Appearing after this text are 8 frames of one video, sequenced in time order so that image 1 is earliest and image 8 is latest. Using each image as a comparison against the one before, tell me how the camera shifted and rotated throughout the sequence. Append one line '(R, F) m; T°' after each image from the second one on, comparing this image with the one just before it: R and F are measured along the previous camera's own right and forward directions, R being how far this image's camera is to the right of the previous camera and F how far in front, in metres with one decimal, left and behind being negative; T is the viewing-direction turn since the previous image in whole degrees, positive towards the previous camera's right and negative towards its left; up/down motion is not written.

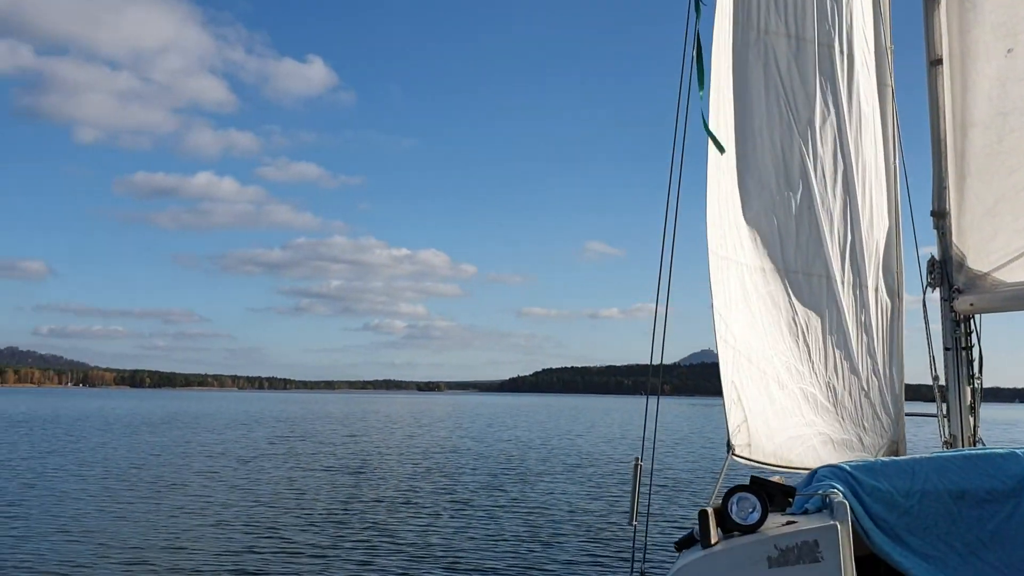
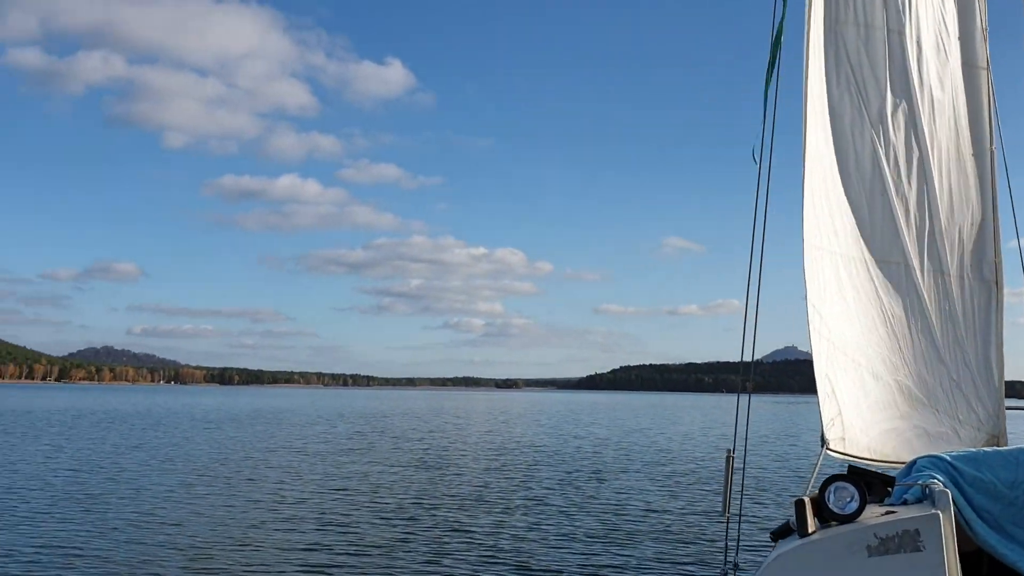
(+0.5, +0.7) m; -6°
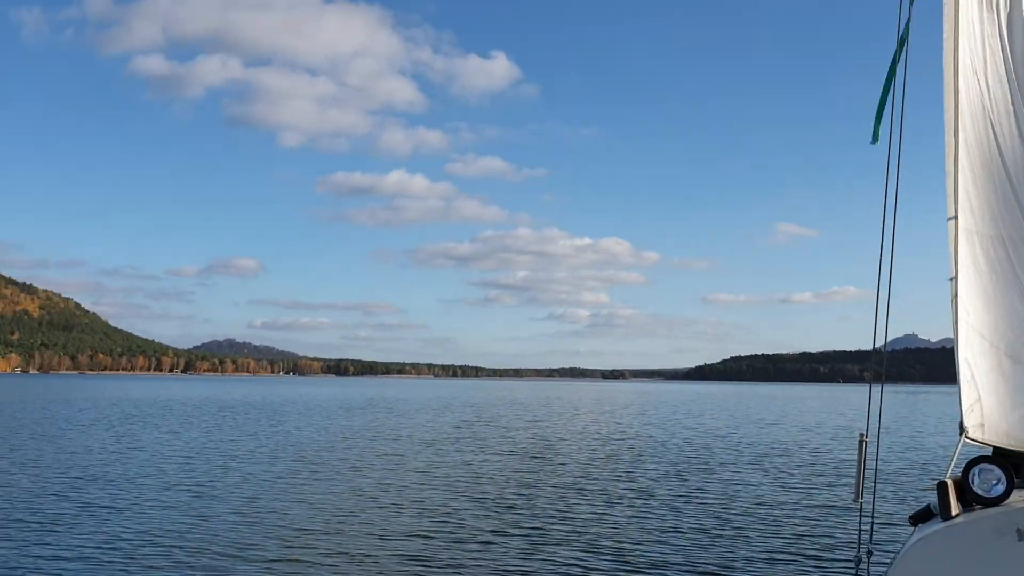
(+0.5, +0.6) m; -8°
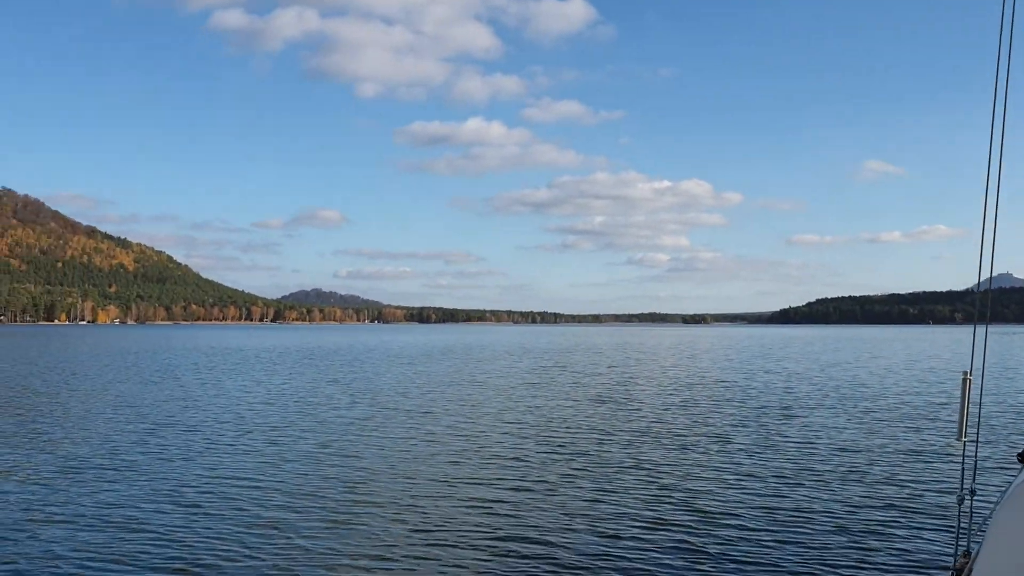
(+0.6, +0.7) m; -6°
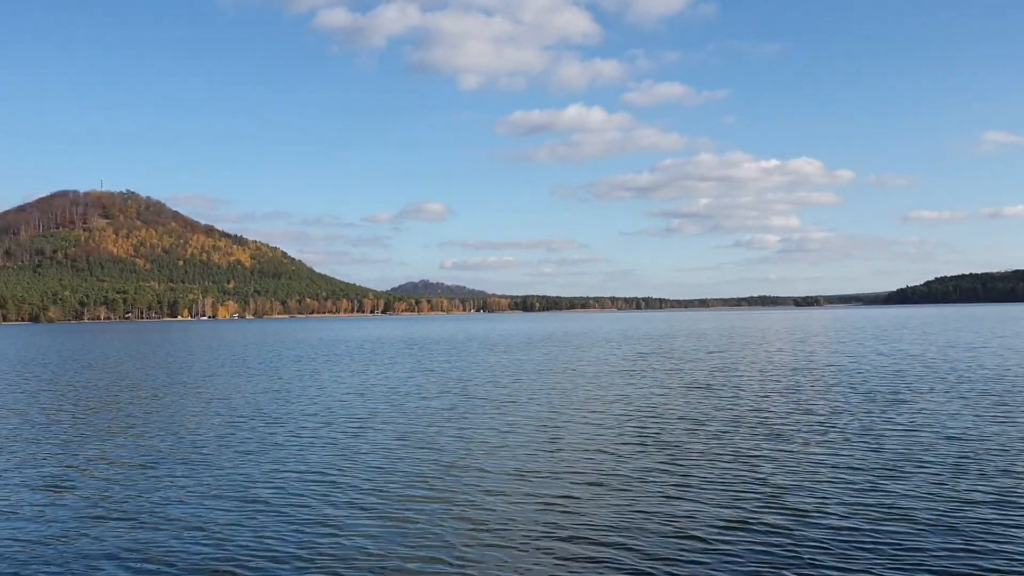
(+1.2, +0.6) m; -8°
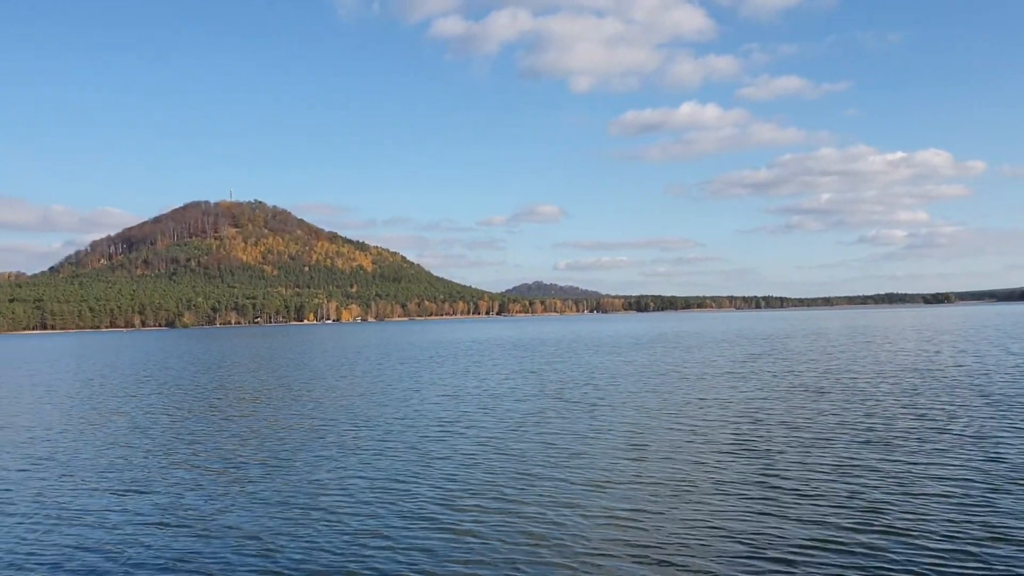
(+1.3, -1.1) m; -8°
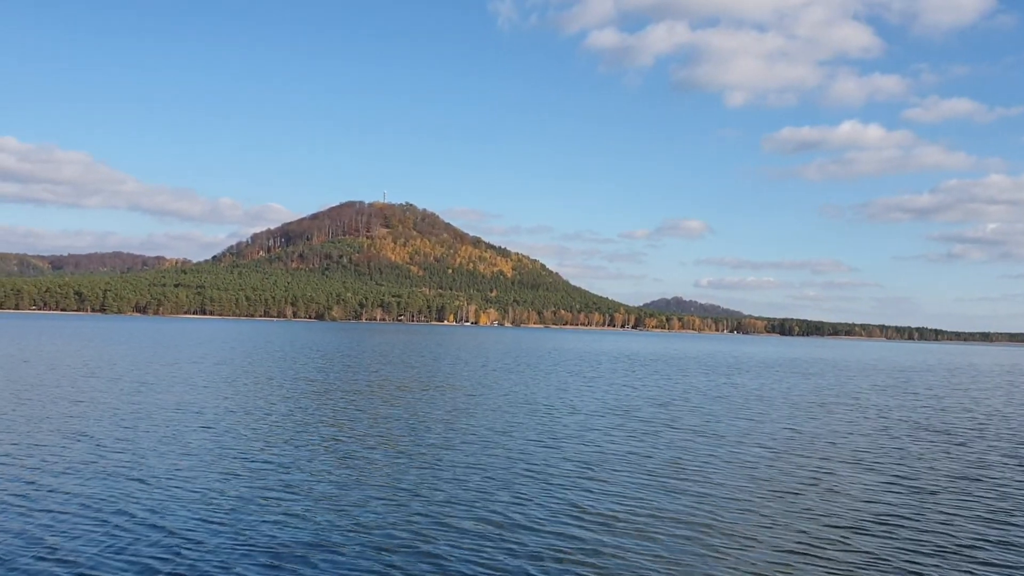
(+2.7, -3.4) m; -10°
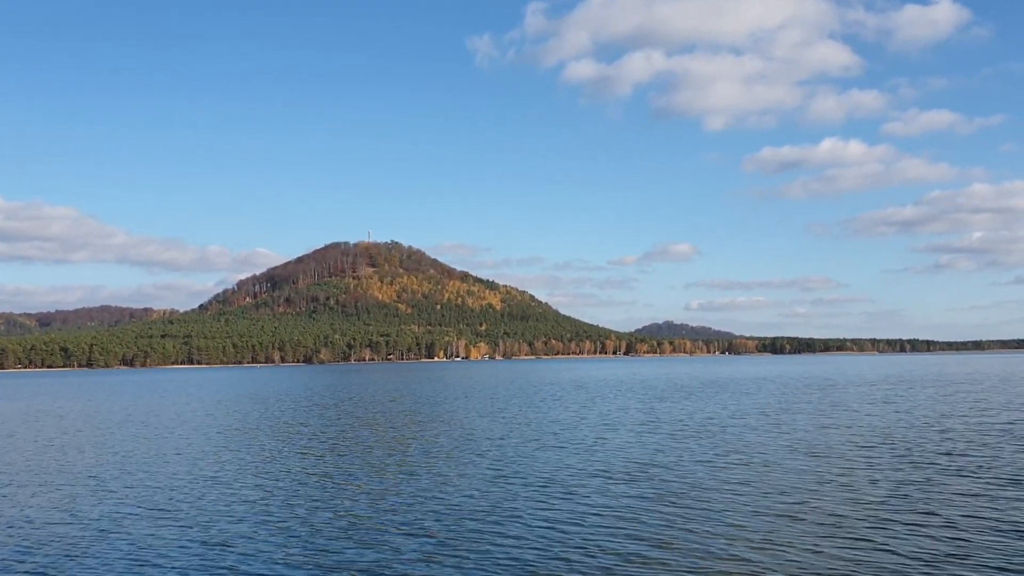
(+0.9, +2.4) m; +1°
